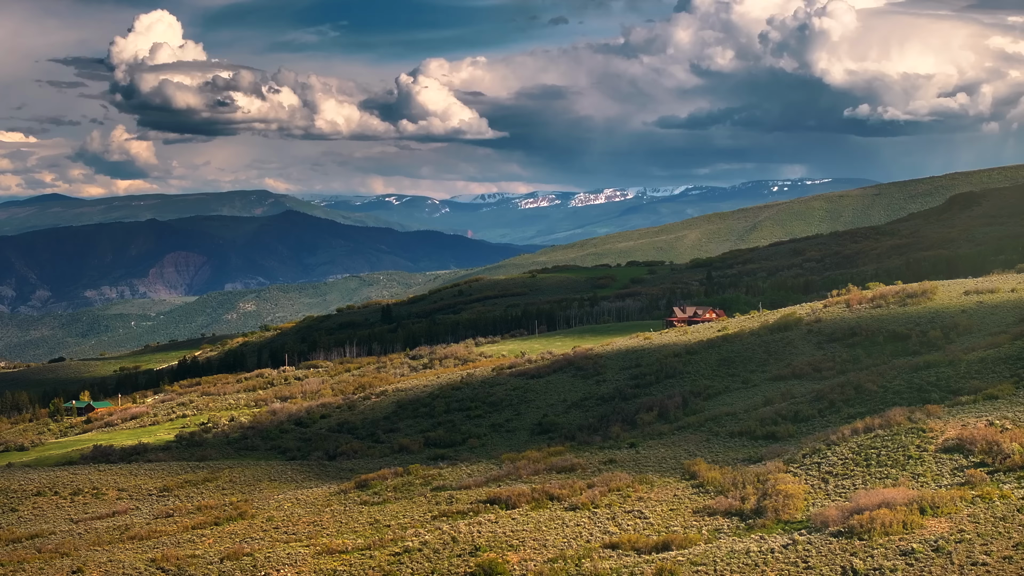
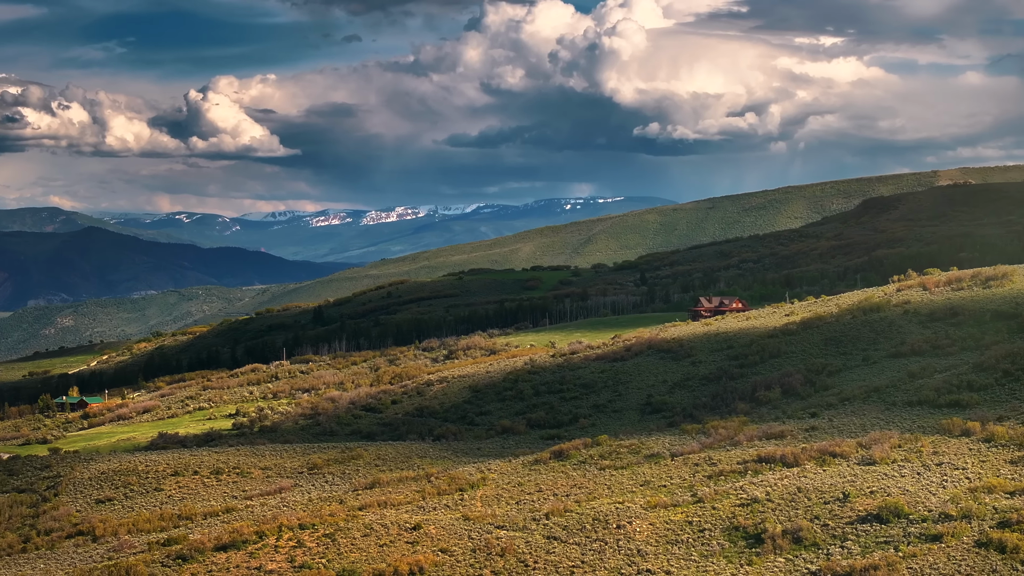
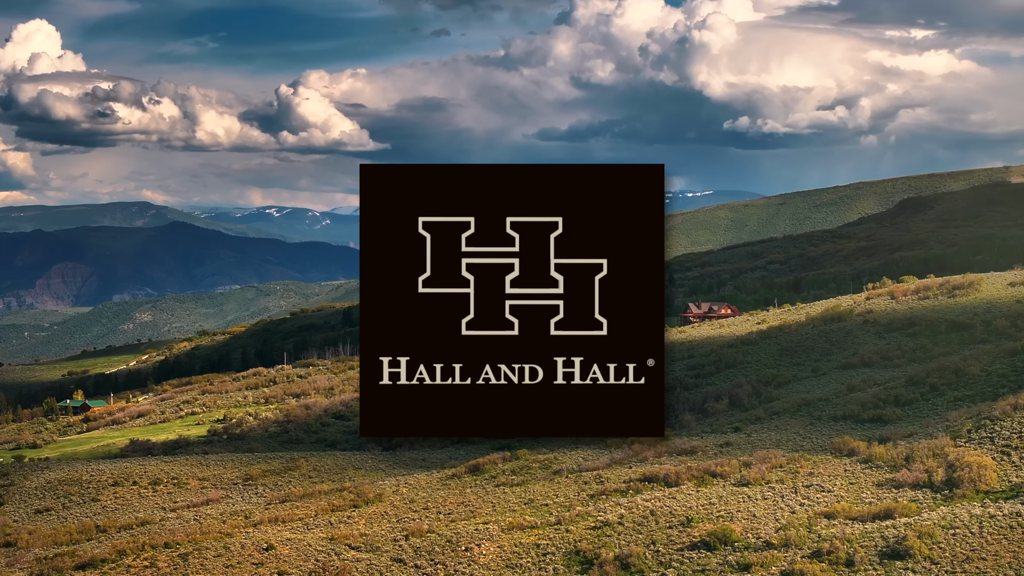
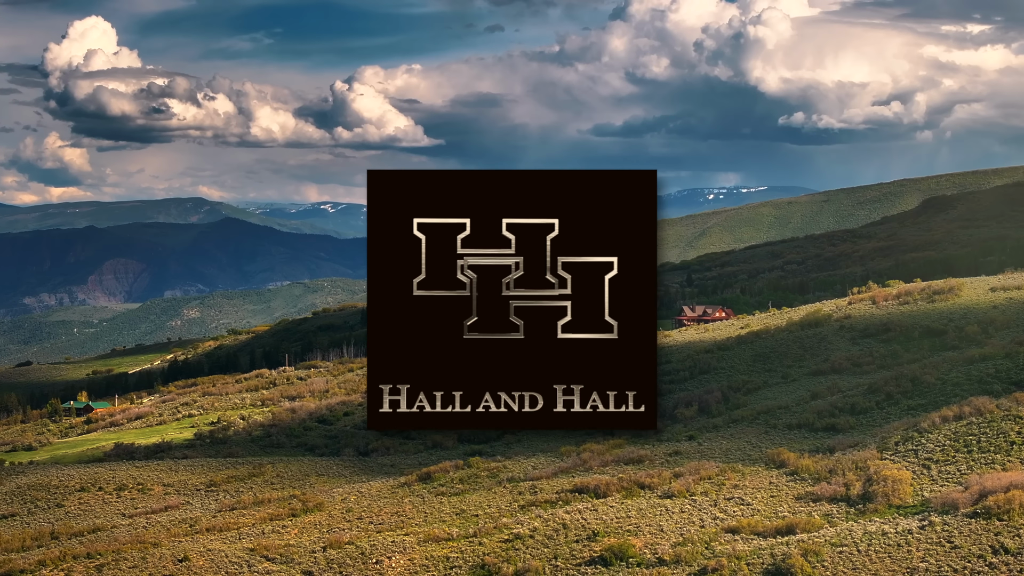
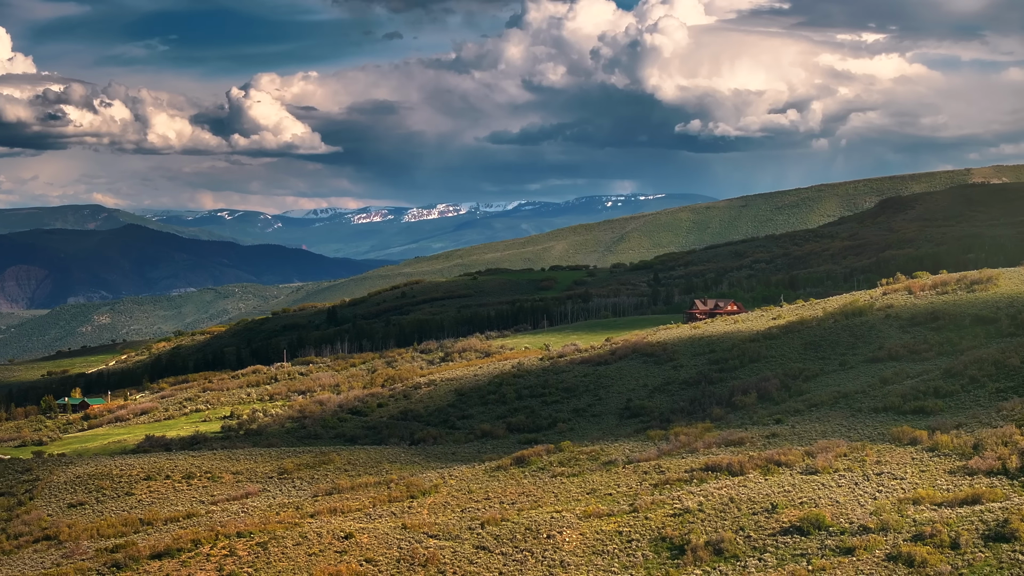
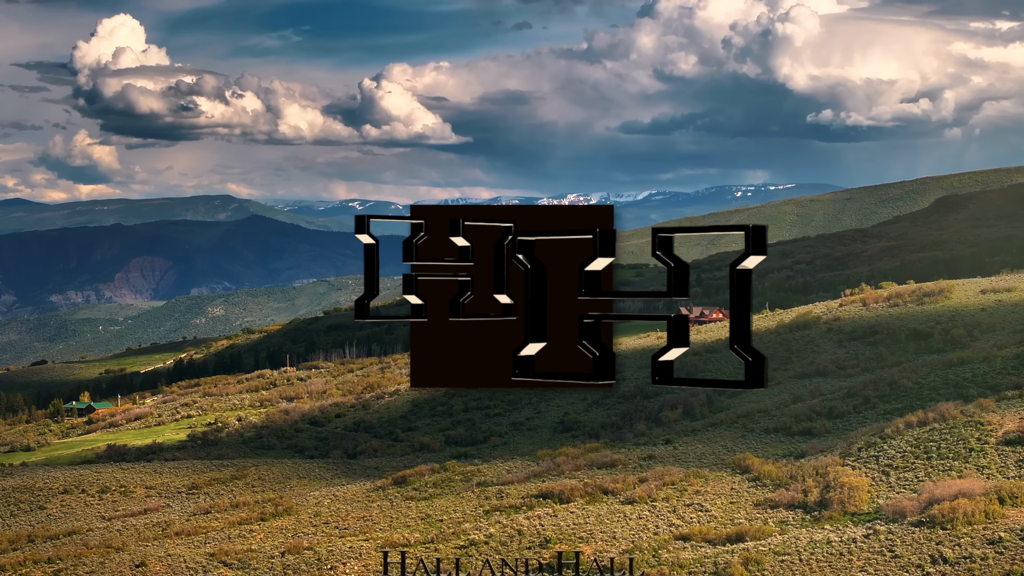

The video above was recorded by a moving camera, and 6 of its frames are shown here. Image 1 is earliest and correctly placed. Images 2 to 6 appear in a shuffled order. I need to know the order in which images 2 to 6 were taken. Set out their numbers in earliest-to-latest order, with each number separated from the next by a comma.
6, 4, 3, 5, 2
